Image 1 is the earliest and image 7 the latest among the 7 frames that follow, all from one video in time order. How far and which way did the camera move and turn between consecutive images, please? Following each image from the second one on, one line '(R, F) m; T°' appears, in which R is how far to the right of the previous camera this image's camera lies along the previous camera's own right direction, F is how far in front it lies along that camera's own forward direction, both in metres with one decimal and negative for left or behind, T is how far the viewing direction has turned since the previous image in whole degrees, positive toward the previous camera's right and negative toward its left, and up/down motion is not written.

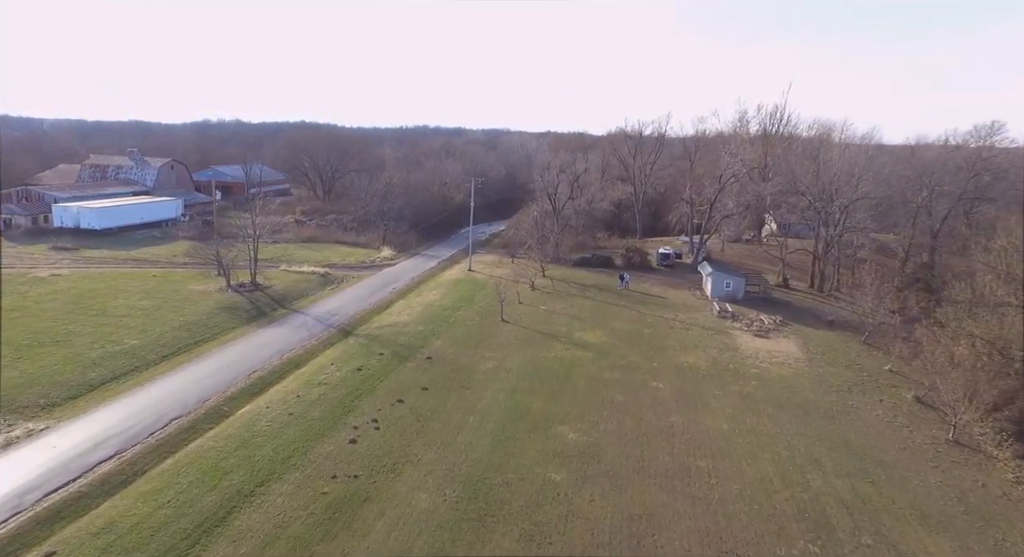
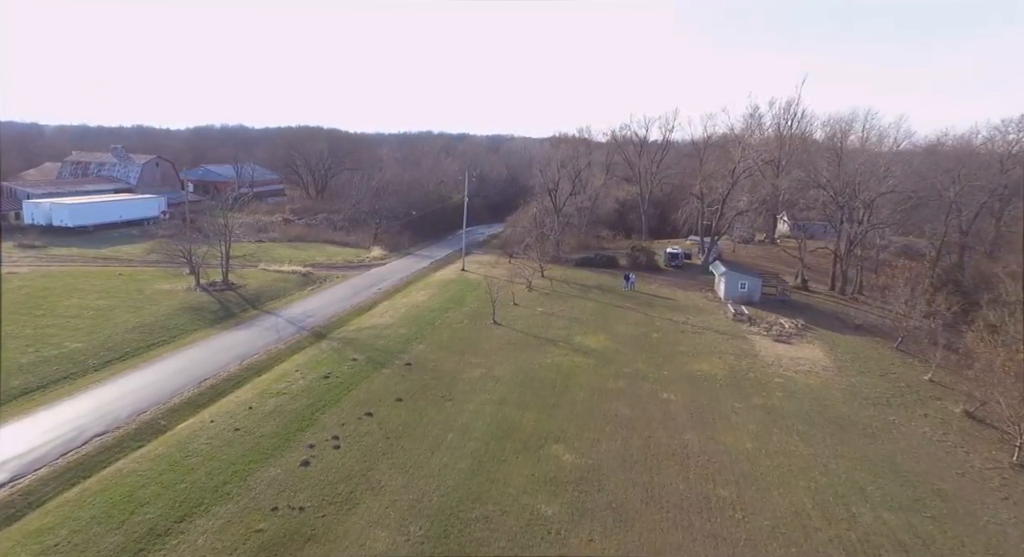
(+0.5, +2.6) m; 0°
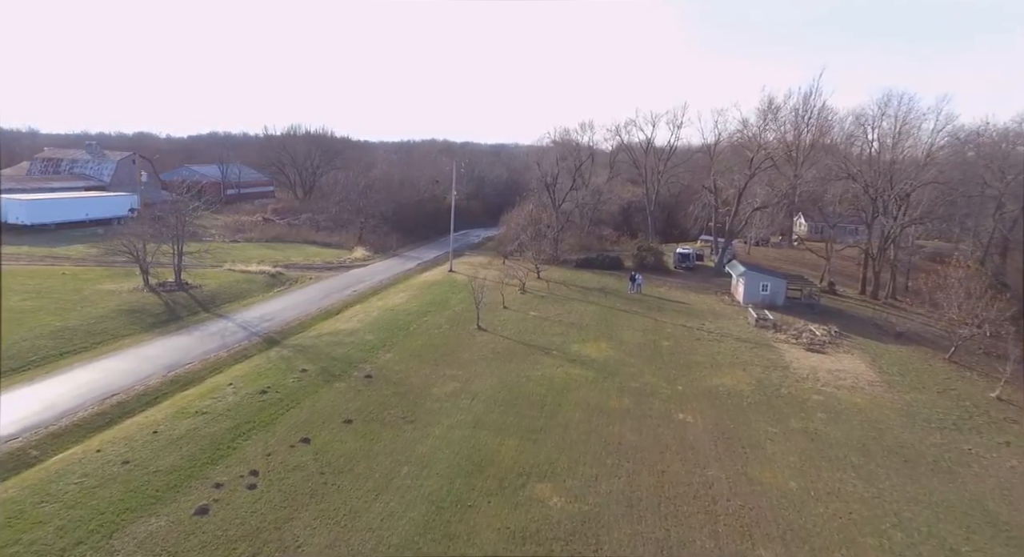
(+0.6, +3.4) m; 0°
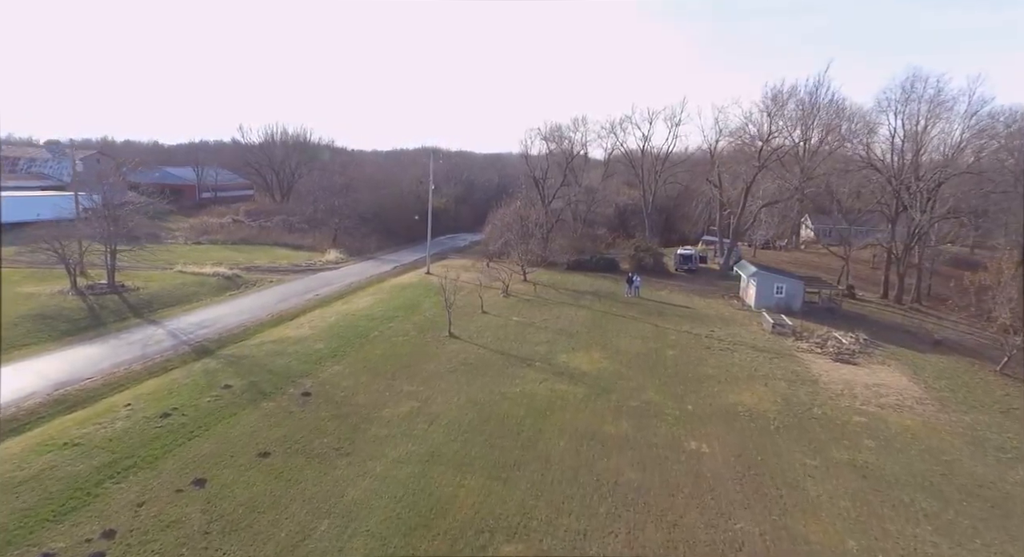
(+0.6, +3.0) m; 0°
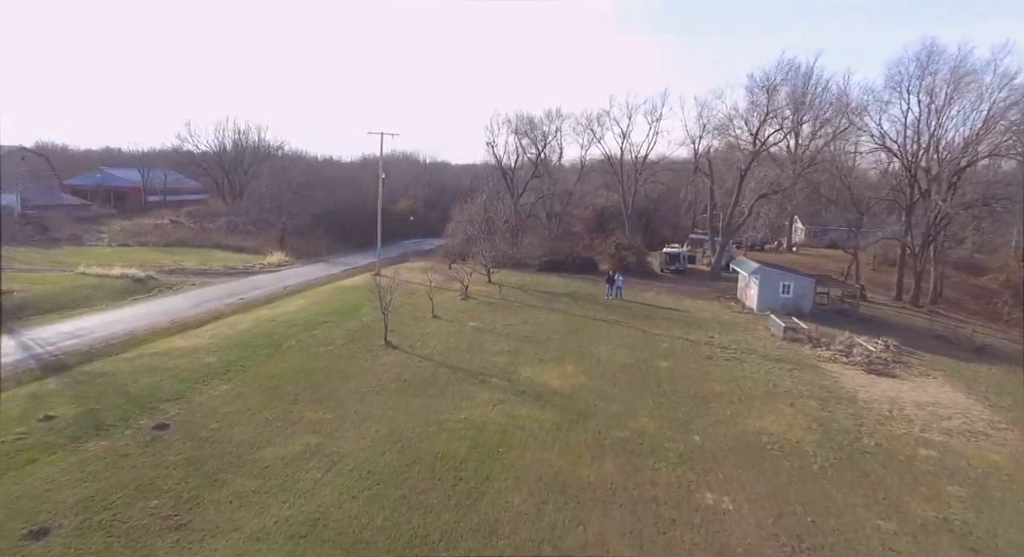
(+0.7, +3.7) m; +2°
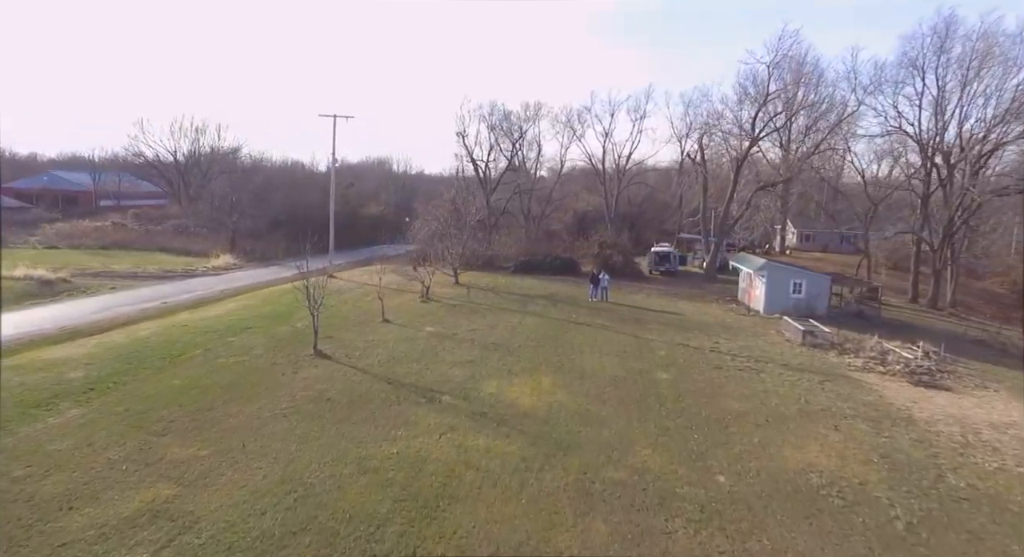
(+0.4, +2.8) m; +2°
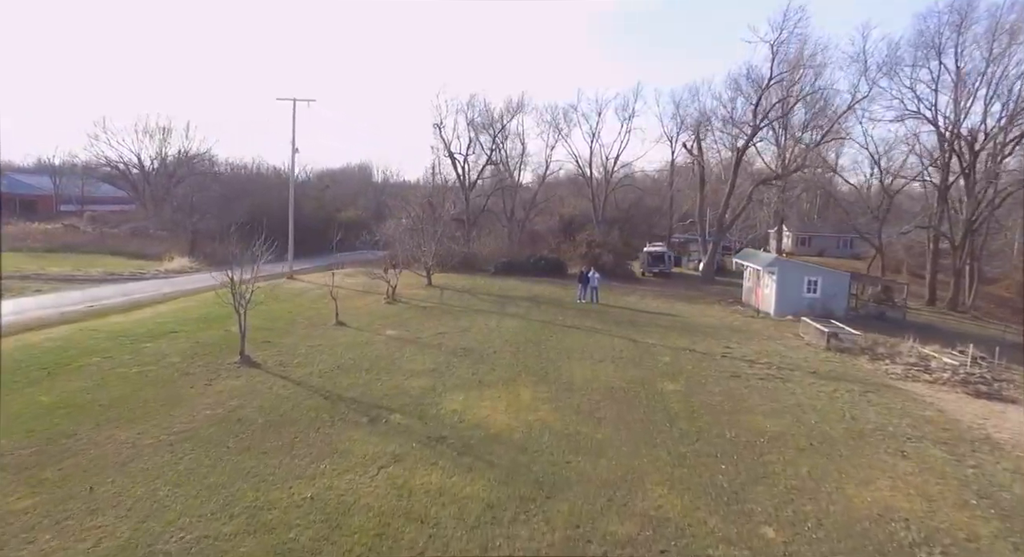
(+0.2, +2.1) m; +1°
